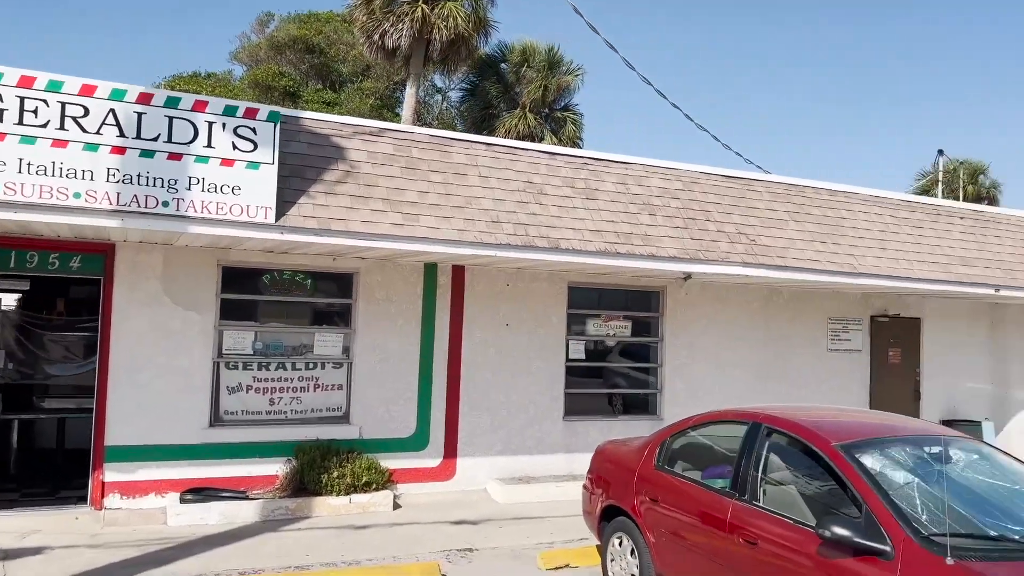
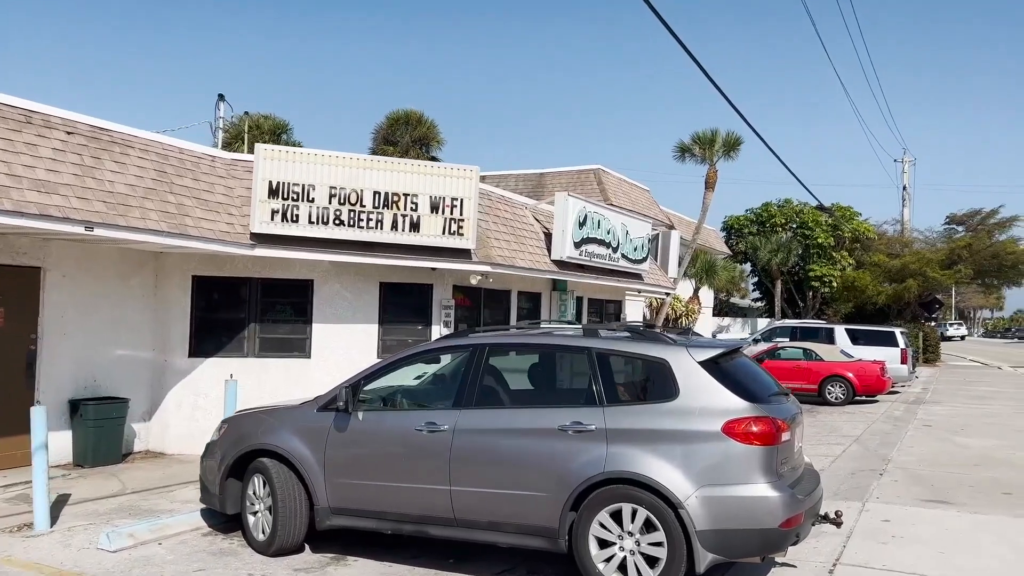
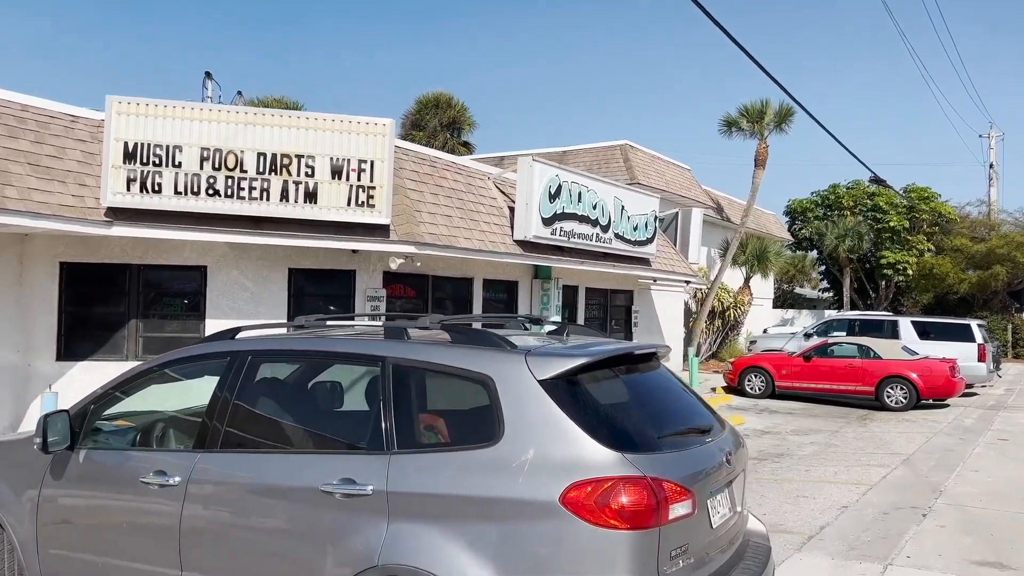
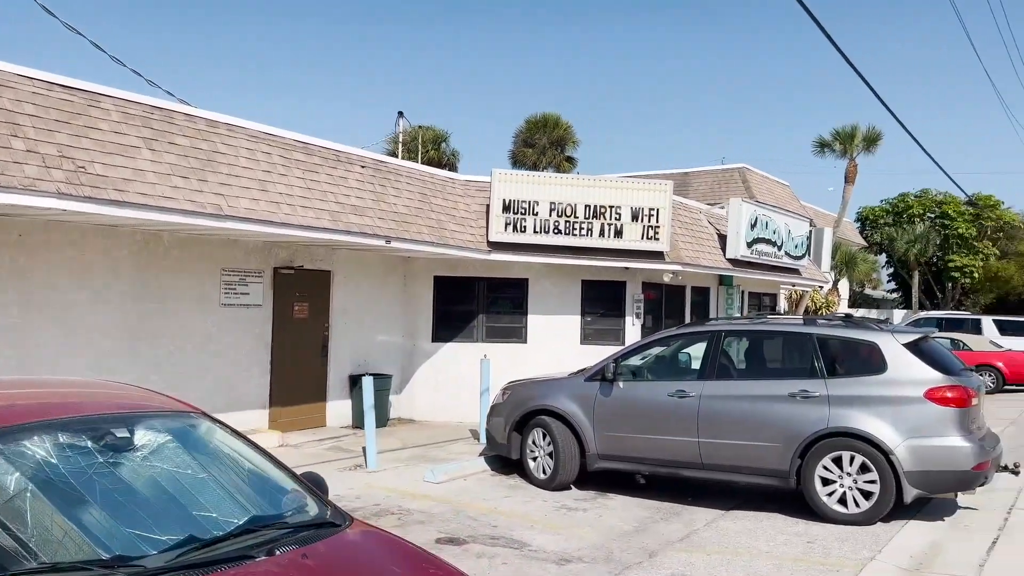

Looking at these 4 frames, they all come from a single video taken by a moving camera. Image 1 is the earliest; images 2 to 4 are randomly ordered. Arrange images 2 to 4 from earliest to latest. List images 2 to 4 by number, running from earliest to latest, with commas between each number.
4, 2, 3
